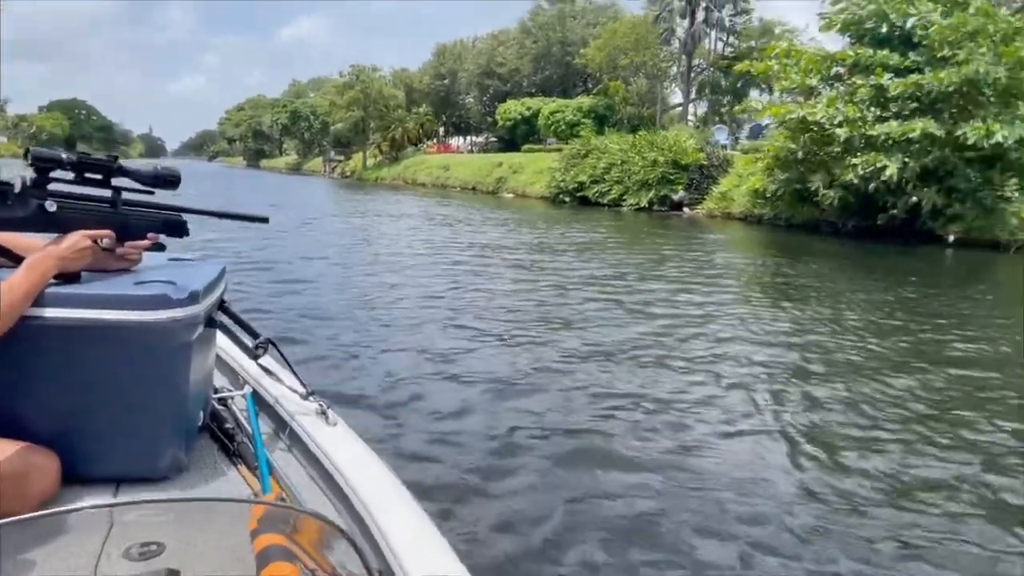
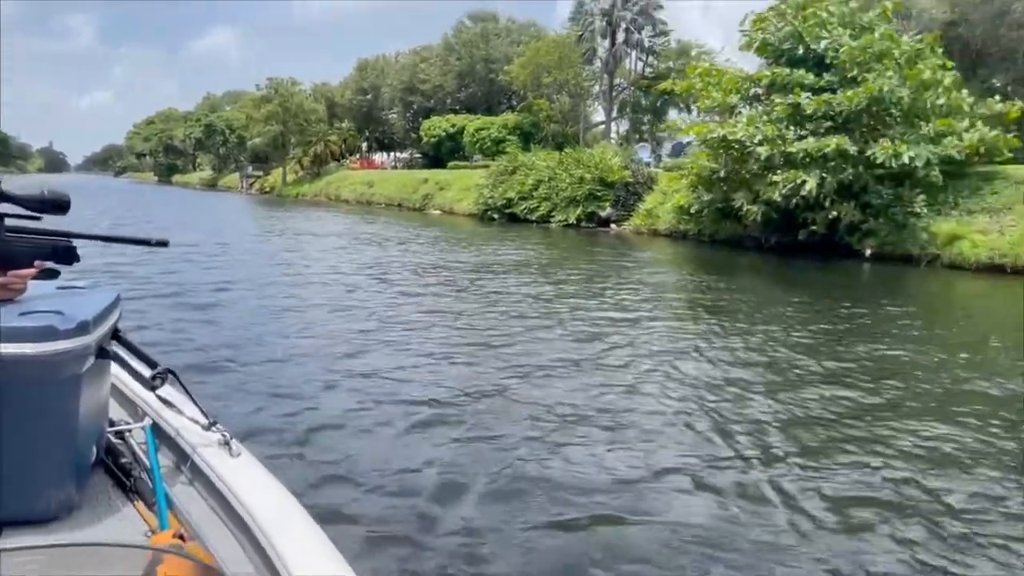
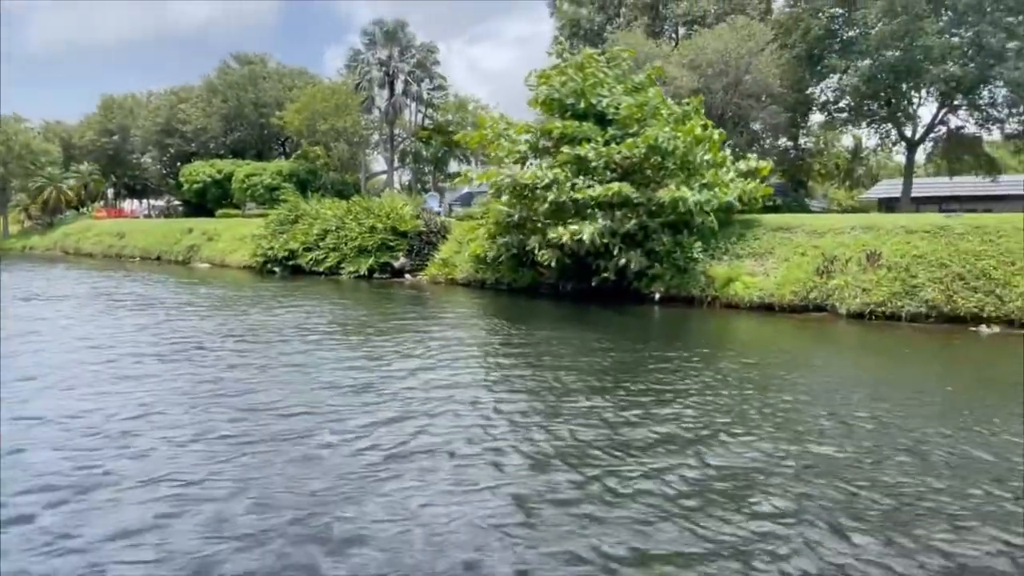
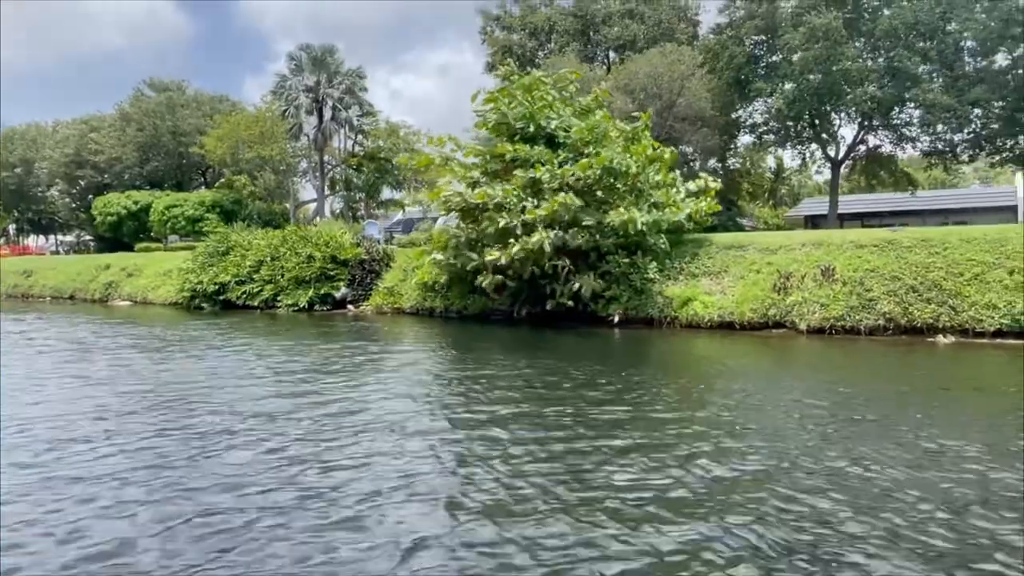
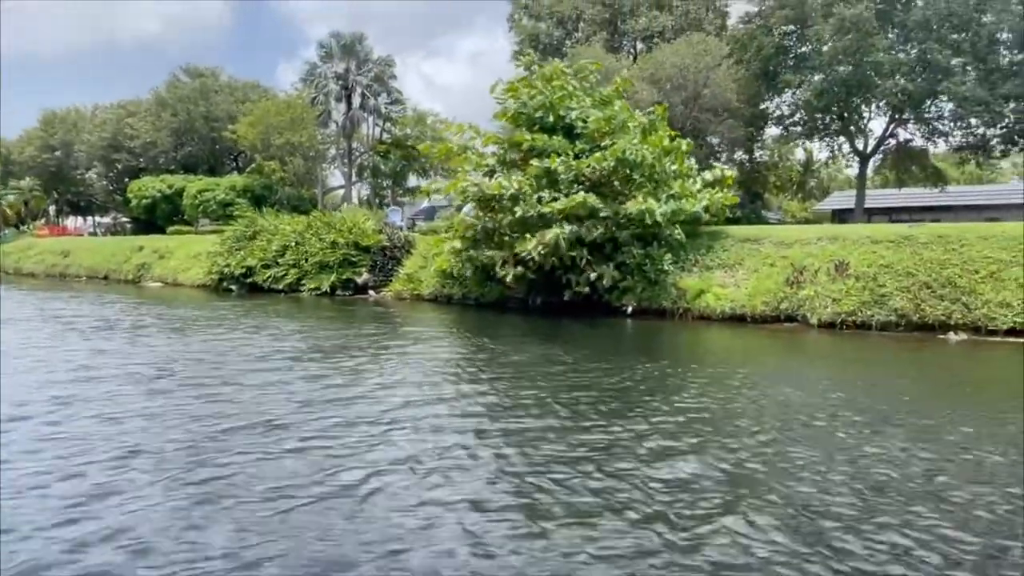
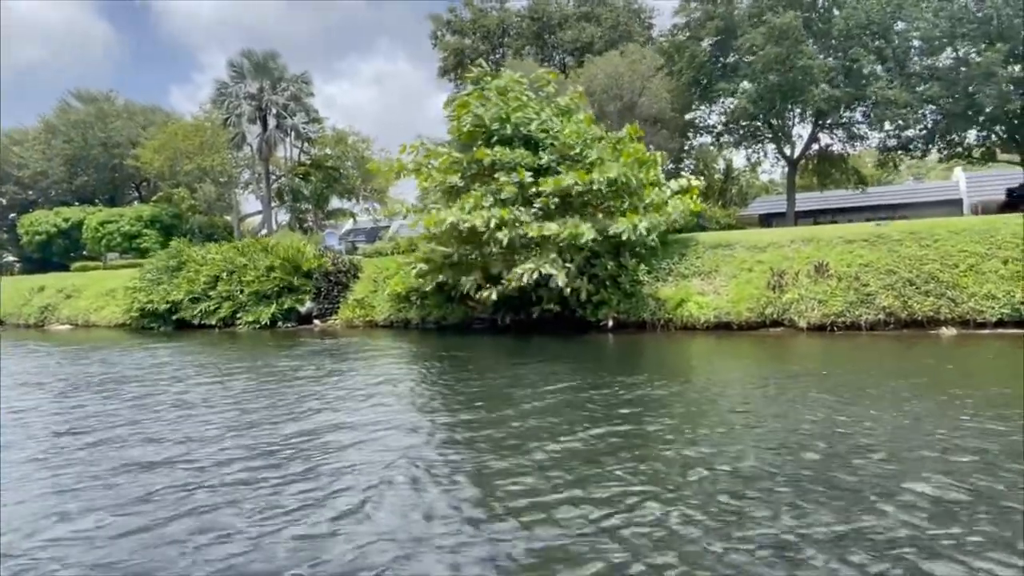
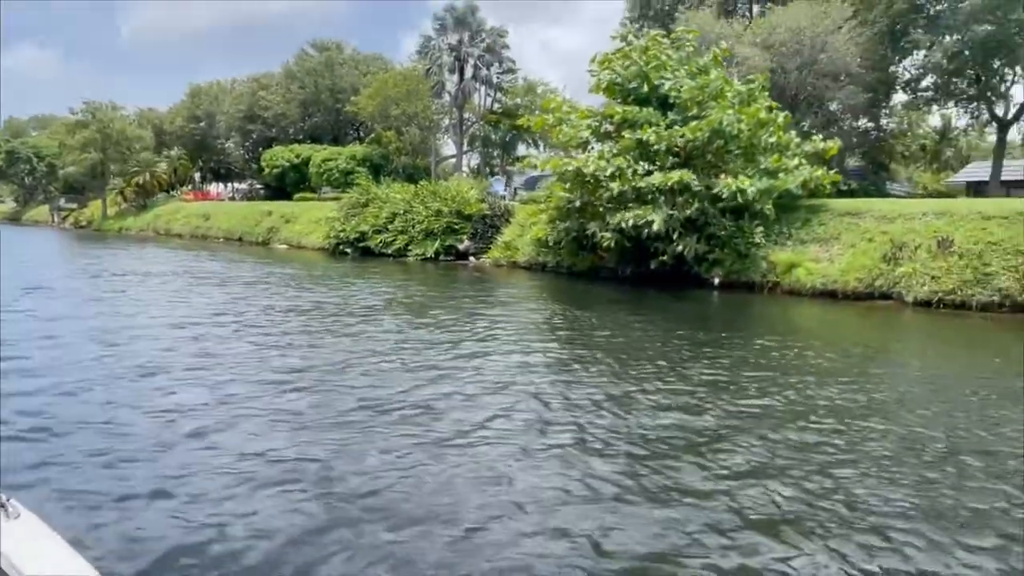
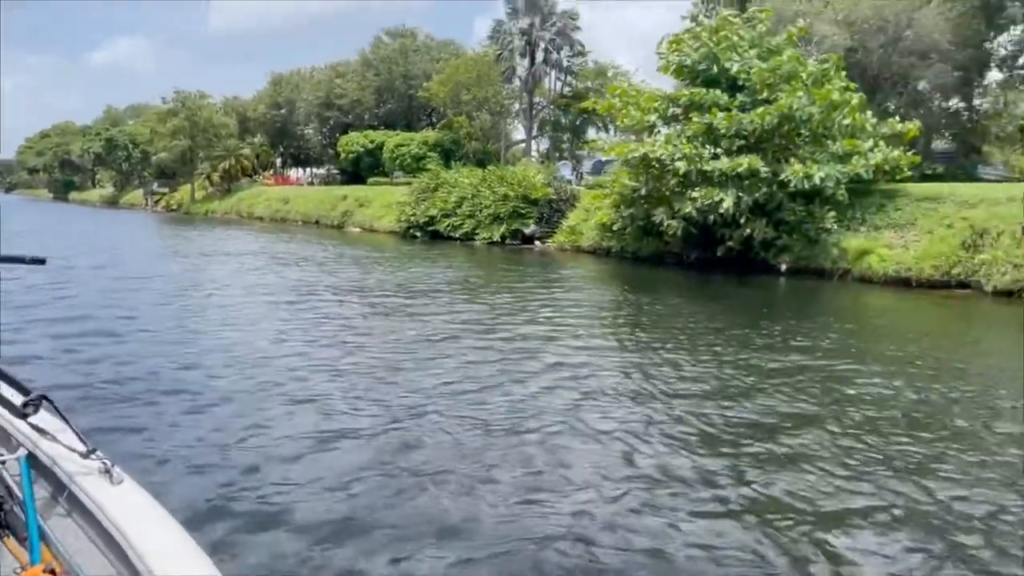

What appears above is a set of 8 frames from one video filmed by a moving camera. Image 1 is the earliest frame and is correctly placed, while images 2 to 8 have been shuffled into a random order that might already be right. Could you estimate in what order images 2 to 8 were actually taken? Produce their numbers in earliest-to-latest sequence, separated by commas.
2, 8, 7, 3, 5, 4, 6
